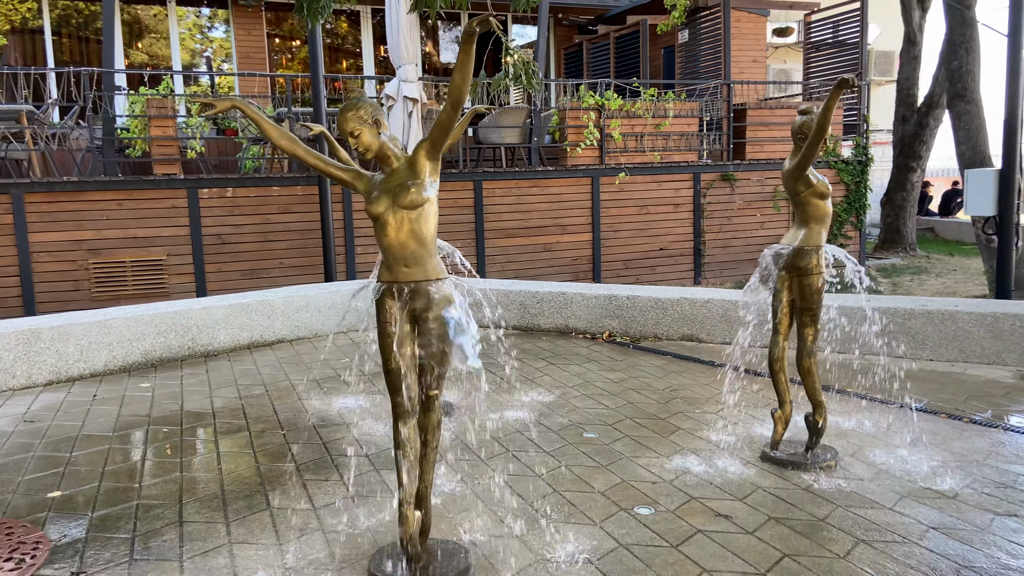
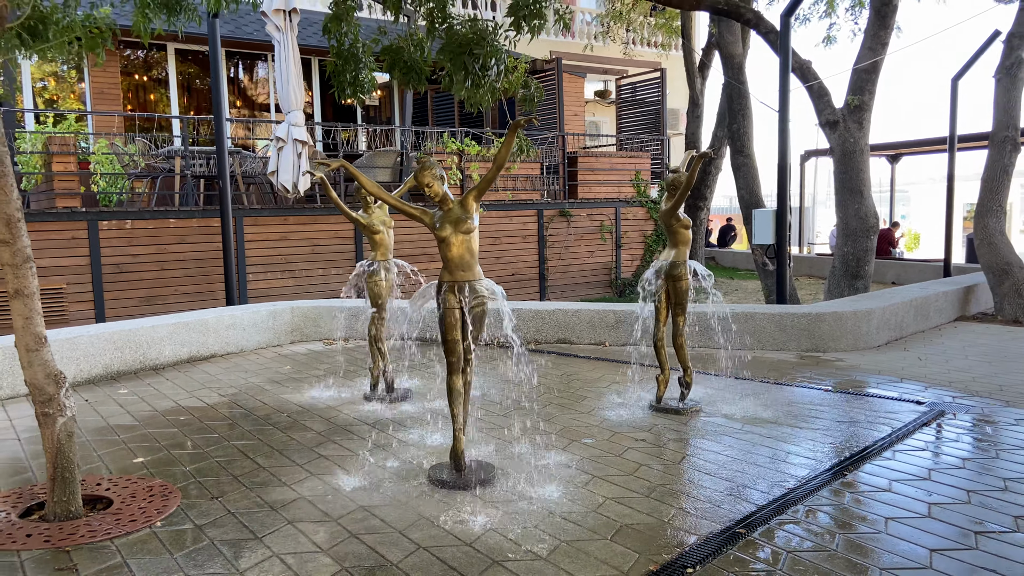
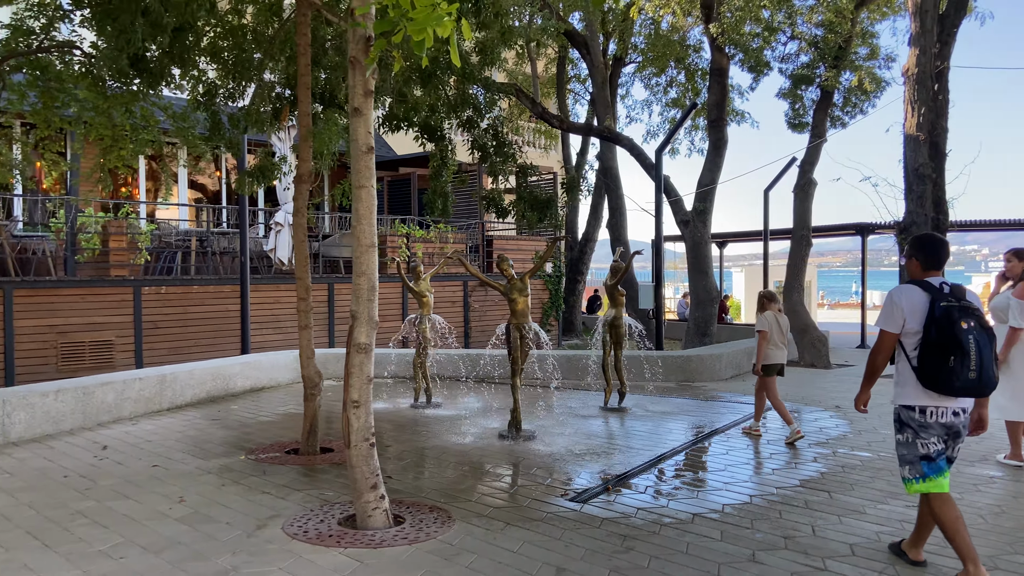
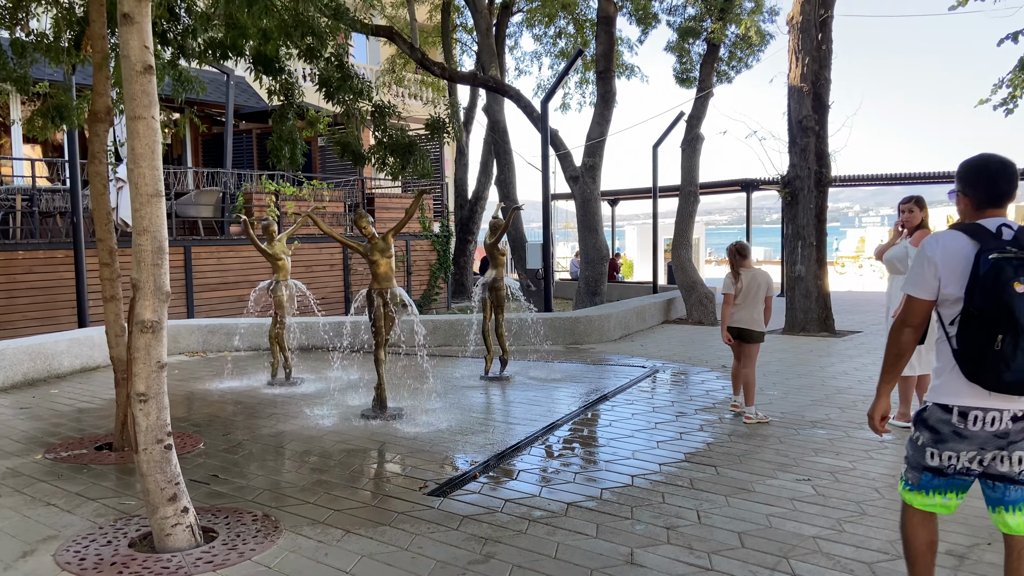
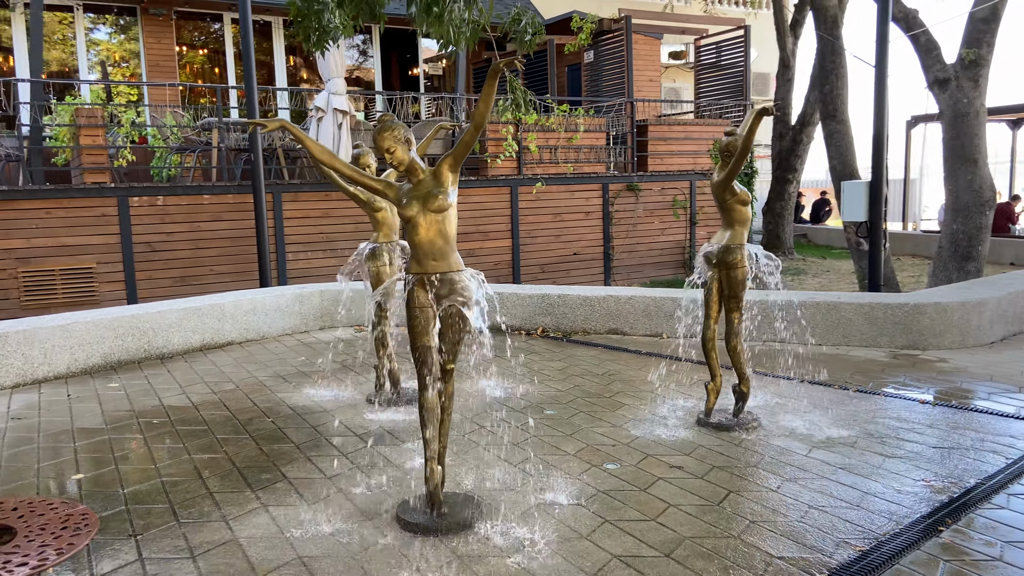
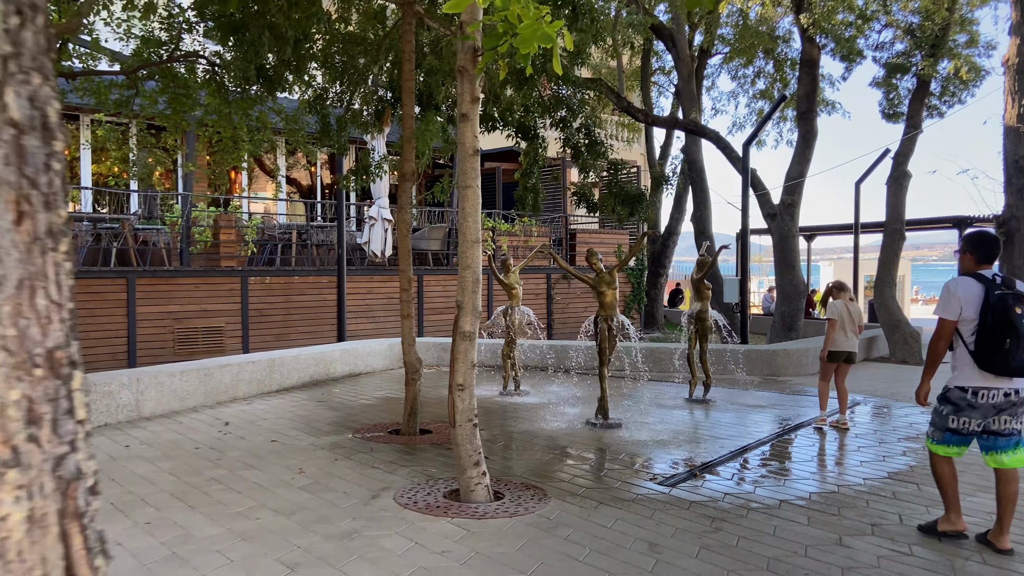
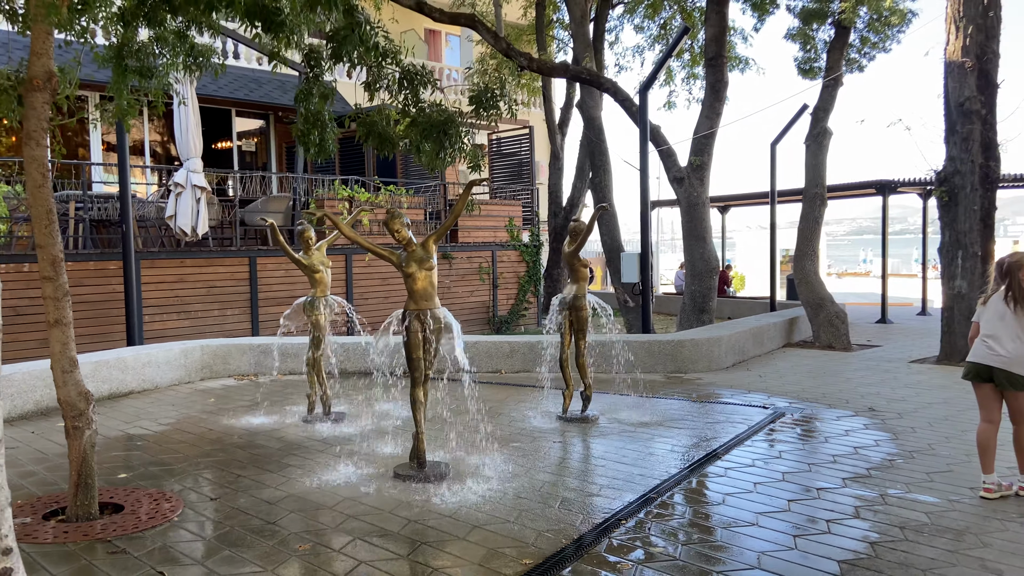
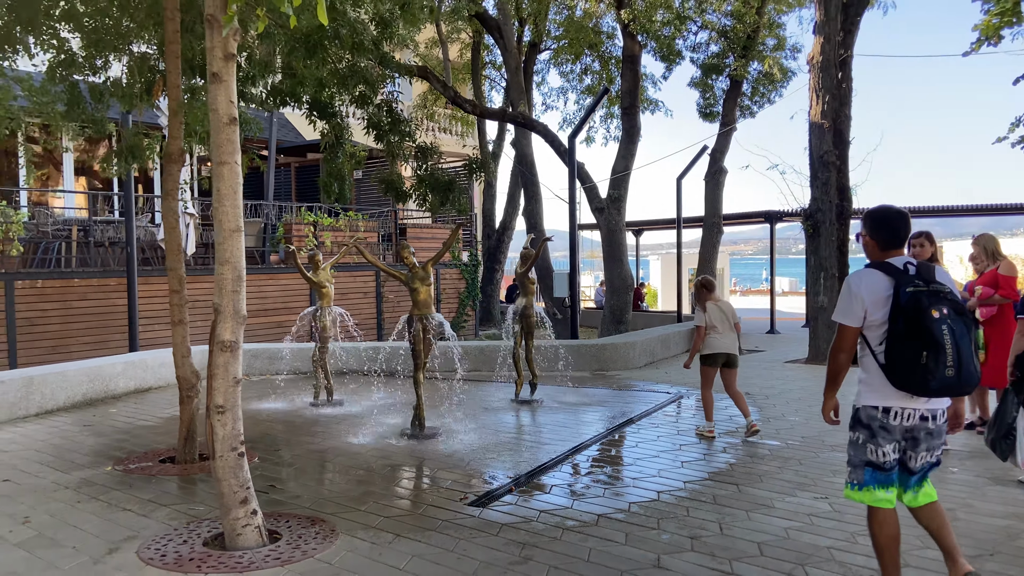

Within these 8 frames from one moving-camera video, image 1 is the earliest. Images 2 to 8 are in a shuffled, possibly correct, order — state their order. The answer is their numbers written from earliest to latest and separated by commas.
5, 2, 7, 4, 8, 3, 6
